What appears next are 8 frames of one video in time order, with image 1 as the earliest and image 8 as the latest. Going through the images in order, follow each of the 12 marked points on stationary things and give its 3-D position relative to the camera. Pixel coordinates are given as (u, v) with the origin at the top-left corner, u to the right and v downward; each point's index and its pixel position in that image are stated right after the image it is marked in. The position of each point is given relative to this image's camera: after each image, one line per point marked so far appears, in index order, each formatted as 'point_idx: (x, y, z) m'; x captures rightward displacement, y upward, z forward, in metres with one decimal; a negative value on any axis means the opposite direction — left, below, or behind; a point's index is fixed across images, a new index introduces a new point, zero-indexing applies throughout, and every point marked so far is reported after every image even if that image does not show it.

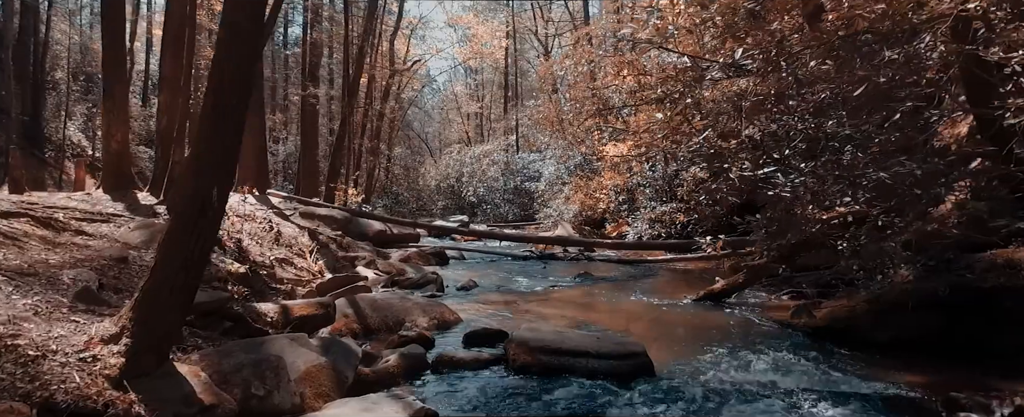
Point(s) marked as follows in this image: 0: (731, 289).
0: (+2.2, -0.8, +5.5) m
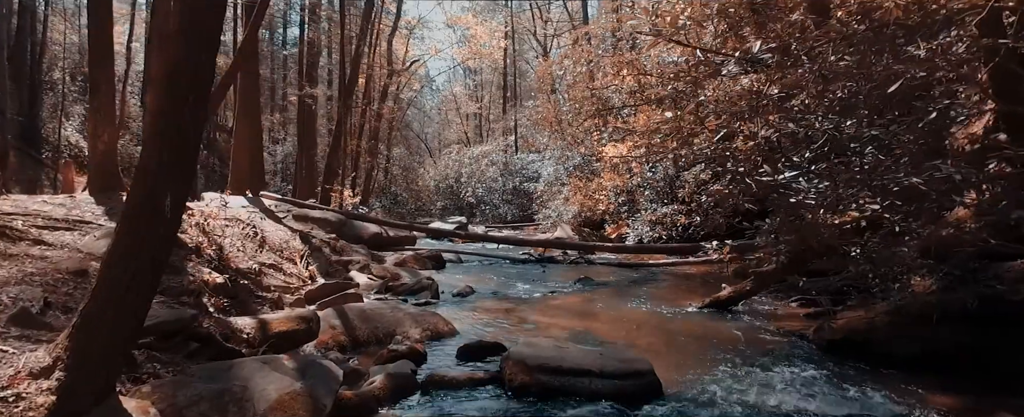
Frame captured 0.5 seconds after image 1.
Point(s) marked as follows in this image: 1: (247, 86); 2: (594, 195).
0: (+2.2, -0.8, +5.3) m
1: (-5.7, +2.6, +11.8) m
2: (+2.5, +0.4, +17.0) m
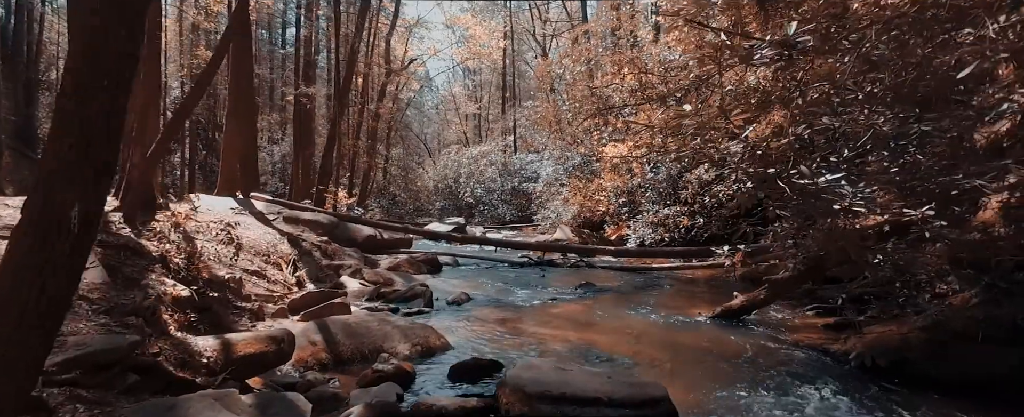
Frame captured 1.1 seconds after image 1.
0: (+2.1, -0.9, +5.0) m
1: (-5.7, +2.6, +11.5) m
2: (+2.4, +0.4, +16.7) m
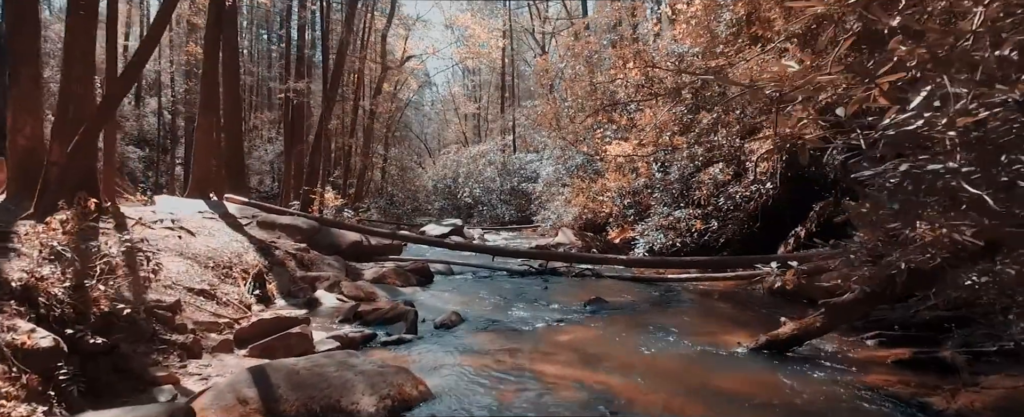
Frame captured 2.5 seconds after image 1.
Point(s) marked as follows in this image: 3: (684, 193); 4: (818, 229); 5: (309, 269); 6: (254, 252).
0: (+2.1, -0.9, +4.2) m
1: (-5.7, +2.5, +10.6) m
2: (+2.4, +0.3, +15.8) m
3: (+3.5, +0.3, +11.3) m
4: (+4.9, -0.3, +8.9) m
5: (-2.6, -0.8, +7.1) m
6: (-3.0, -0.5, +6.5) m
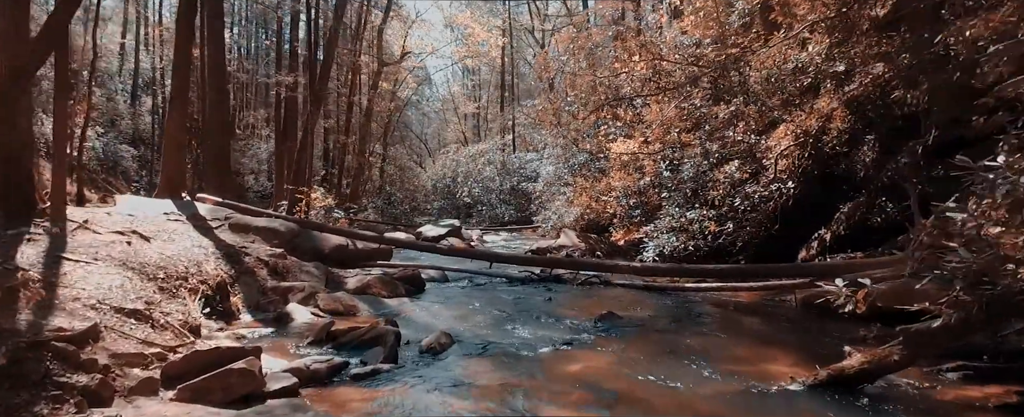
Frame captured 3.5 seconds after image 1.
0: (+2.1, -0.9, +3.4) m
1: (-5.7, +2.5, +9.9) m
2: (+2.4, +0.3, +15.0) m
3: (+3.5, +0.3, +10.6) m
4: (+4.9, -0.4, +8.1) m
5: (-2.6, -0.8, +6.3) m
6: (-3.0, -0.5, +5.8) m
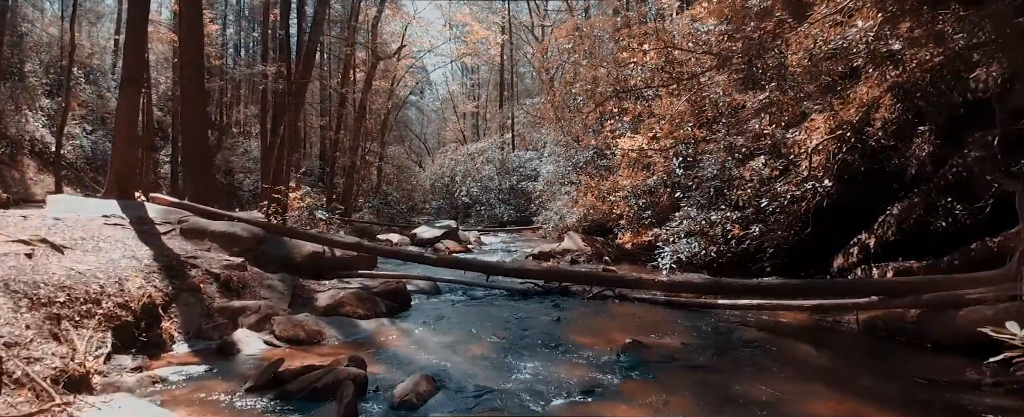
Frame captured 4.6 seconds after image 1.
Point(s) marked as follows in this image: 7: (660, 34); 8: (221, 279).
0: (+2.2, -1.0, +2.3) m
1: (-5.7, +2.5, +8.8) m
2: (+2.4, +0.3, +14.0) m
3: (+3.5, +0.3, +9.5) m
4: (+4.9, -0.4, +7.1) m
5: (-2.6, -0.8, +5.3) m
6: (-3.0, -0.6, +4.7) m
7: (+3.0, +3.6, +11.4) m
8: (-2.8, -0.7, +5.3) m
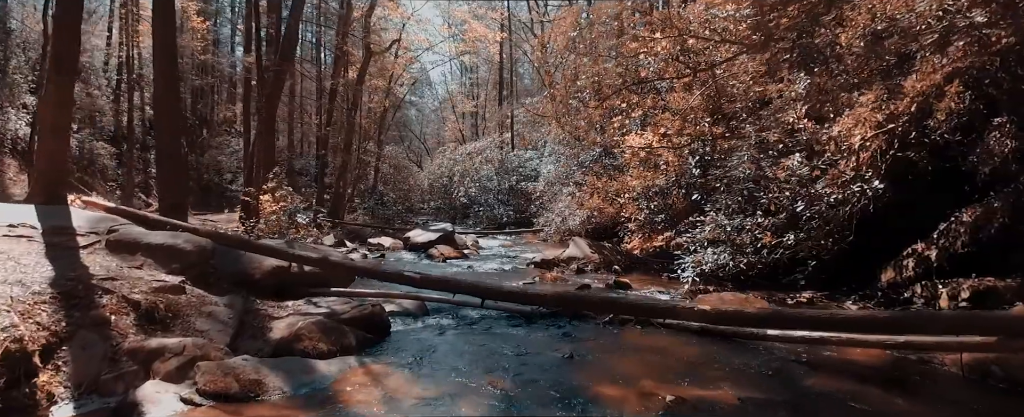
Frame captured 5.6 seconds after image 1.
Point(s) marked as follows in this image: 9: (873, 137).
0: (+2.2, -1.0, +1.2) m
1: (-5.7, +2.4, +7.7) m
2: (+2.4, +0.2, +12.9) m
3: (+3.5, +0.2, +8.4) m
4: (+4.9, -0.5, +6.0) m
5: (-2.6, -0.9, +4.1) m
6: (-3.0, -0.6, +3.6) m
7: (+3.0, +3.5, +10.2) m
8: (-2.7, -0.7, +4.1) m
9: (+4.3, +0.9, +6.6) m
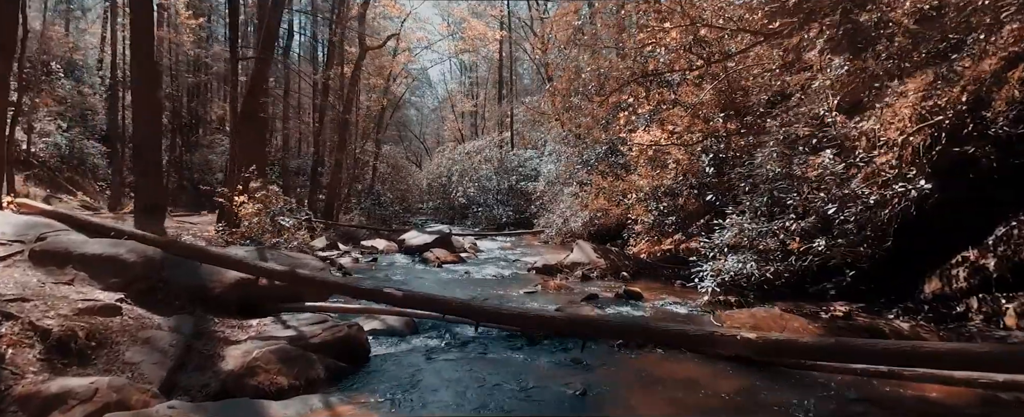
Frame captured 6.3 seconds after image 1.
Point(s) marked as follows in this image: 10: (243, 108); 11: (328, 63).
0: (+2.2, -1.1, +0.4) m
1: (-5.7, +2.4, +6.9) m
2: (+2.4, +0.2, +12.1) m
3: (+3.5, +0.2, +7.6) m
4: (+4.9, -0.5, +5.2) m
5: (-2.6, -0.9, +3.3) m
6: (-3.0, -0.7, +2.8) m
7: (+3.0, +3.5, +9.5) m
8: (-2.7, -0.8, +3.3) m
9: (+4.3, +0.8, +5.8) m
10: (-5.4, +1.7, +11.6) m
11: (-6.4, +5.1, +19.1) m
